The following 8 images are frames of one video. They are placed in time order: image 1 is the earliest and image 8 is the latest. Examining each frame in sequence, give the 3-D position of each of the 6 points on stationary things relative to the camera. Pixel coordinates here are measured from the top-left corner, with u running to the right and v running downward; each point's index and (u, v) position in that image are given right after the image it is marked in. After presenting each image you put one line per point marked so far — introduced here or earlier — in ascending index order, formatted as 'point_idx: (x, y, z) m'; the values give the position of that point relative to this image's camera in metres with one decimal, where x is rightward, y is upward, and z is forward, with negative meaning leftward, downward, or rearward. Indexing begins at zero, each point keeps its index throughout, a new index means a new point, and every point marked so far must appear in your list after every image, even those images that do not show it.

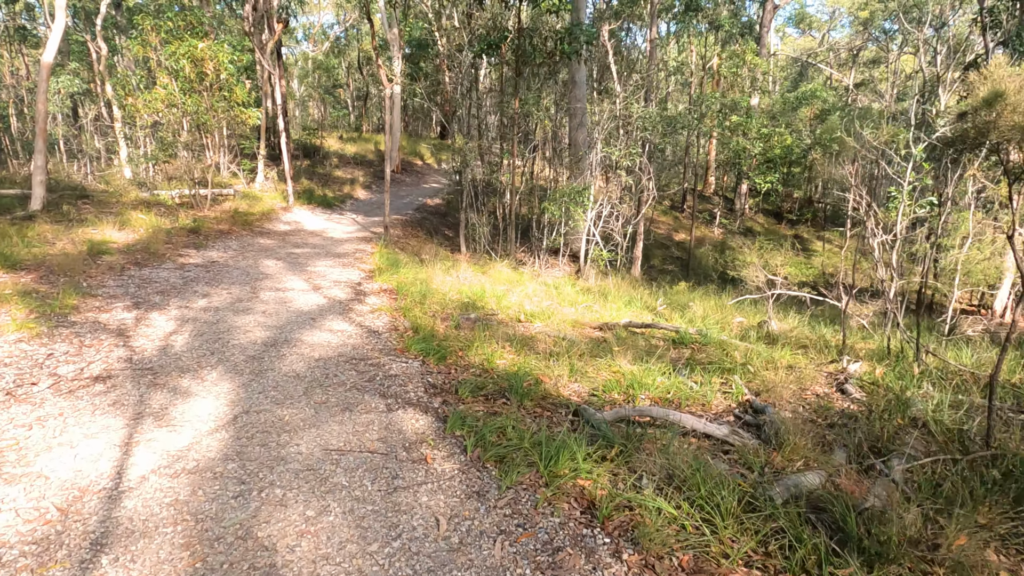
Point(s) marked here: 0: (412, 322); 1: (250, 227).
0: (-0.8, -0.3, +5.6) m
1: (-4.6, +1.1, +11.8) m
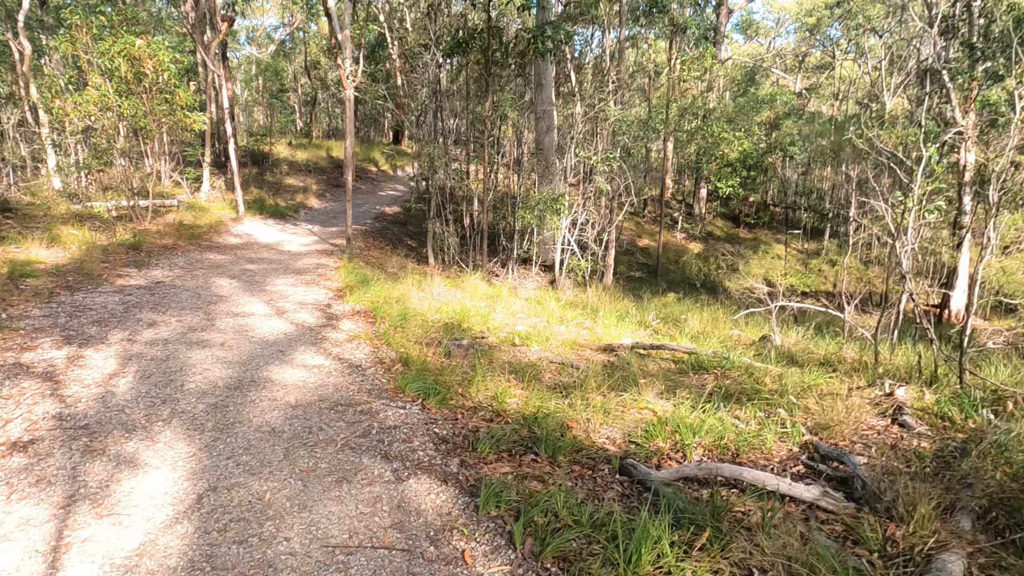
0: (-0.8, -0.5, +4.9) m
1: (-5.1, +0.8, +10.8) m
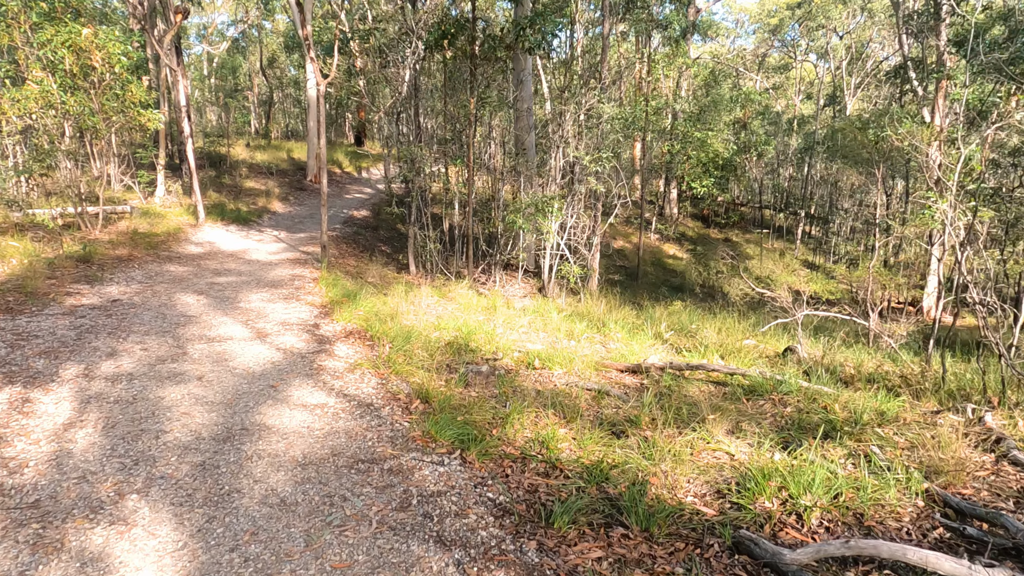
0: (-0.6, -0.6, +4.2) m
1: (-5.3, +0.6, +9.9) m
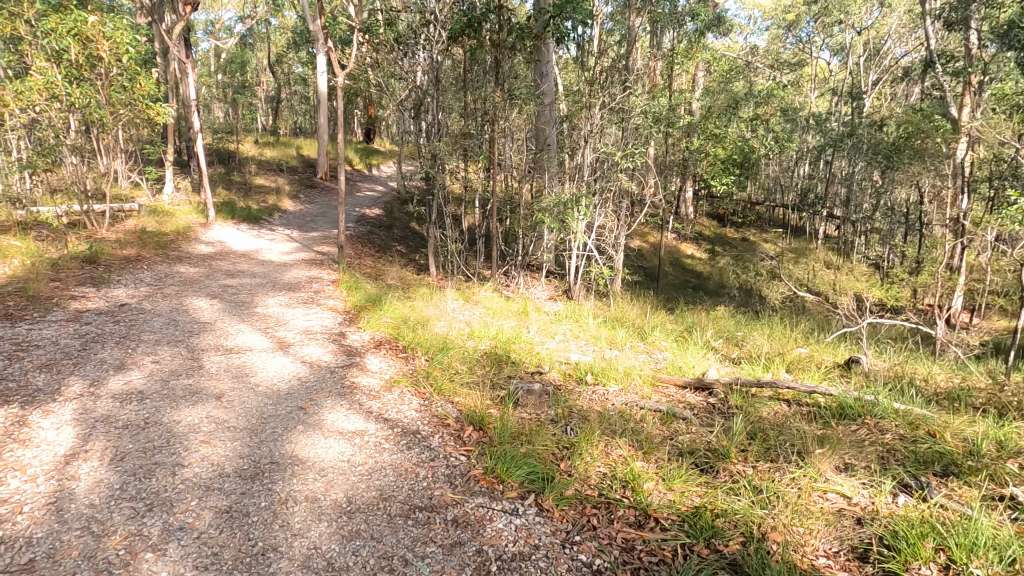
0: (-0.3, -0.7, +3.7) m
1: (-4.9, +0.5, +9.4) m
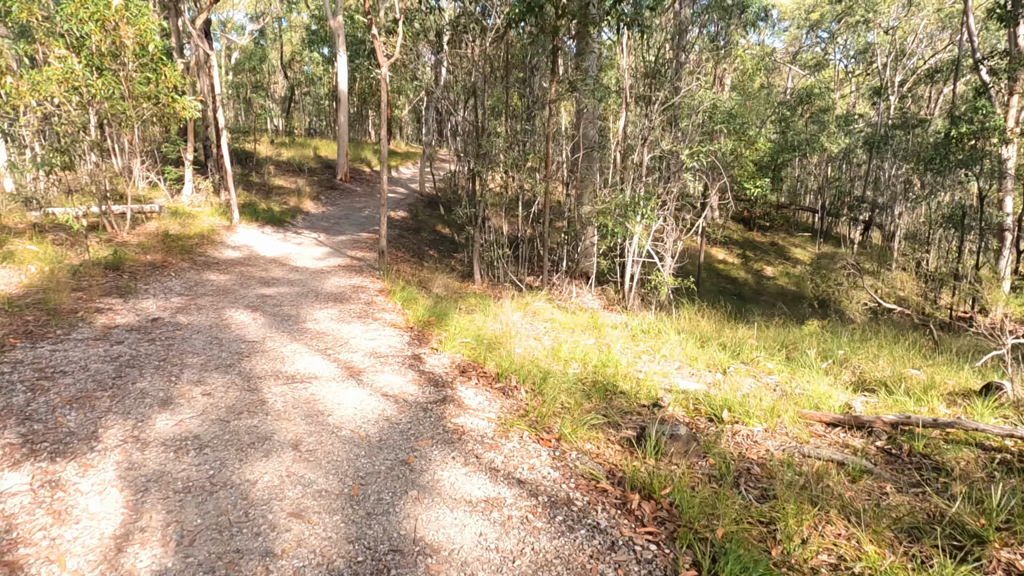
0: (+0.4, -0.8, +2.9) m
1: (-4.2, +0.4, +8.7) m
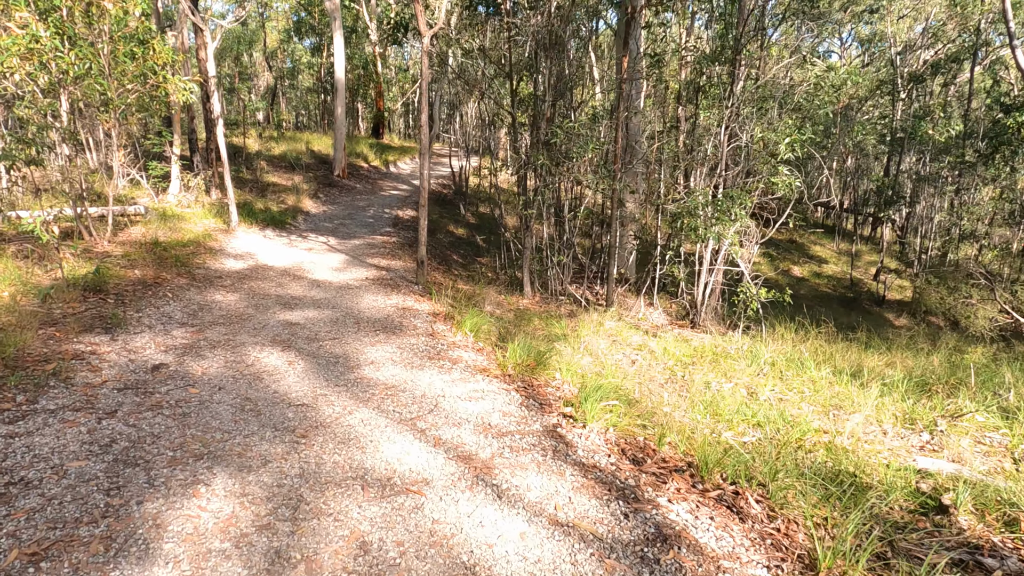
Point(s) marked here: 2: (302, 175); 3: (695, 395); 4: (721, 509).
0: (+1.2, -1.0, +1.6) m
1: (-3.5, +0.2, +7.2) m
2: (-5.4, +2.9, +17.1) m
3: (+1.1, -0.6, +4.2) m
4: (+0.7, -0.8, +2.5) m
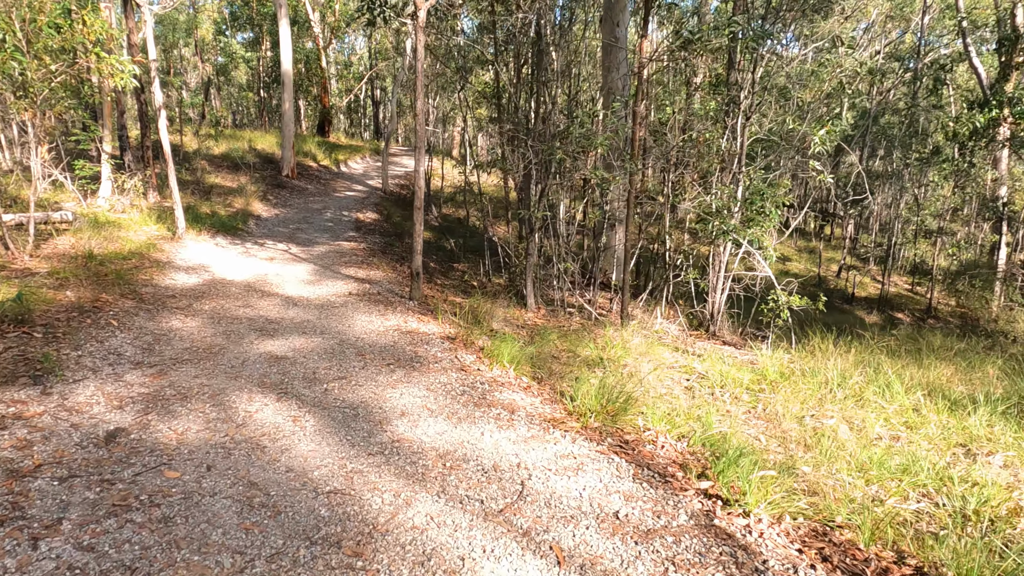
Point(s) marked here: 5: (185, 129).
0: (+1.8, -1.1, +0.8) m
1: (-3.4, 0.0, +5.9) m
2: (-6.2, +2.6, +15.6) m
3: (+1.5, -0.7, +3.4) m
4: (+1.2, -0.9, +1.7) m
5: (-9.5, +4.6, +19.4) m
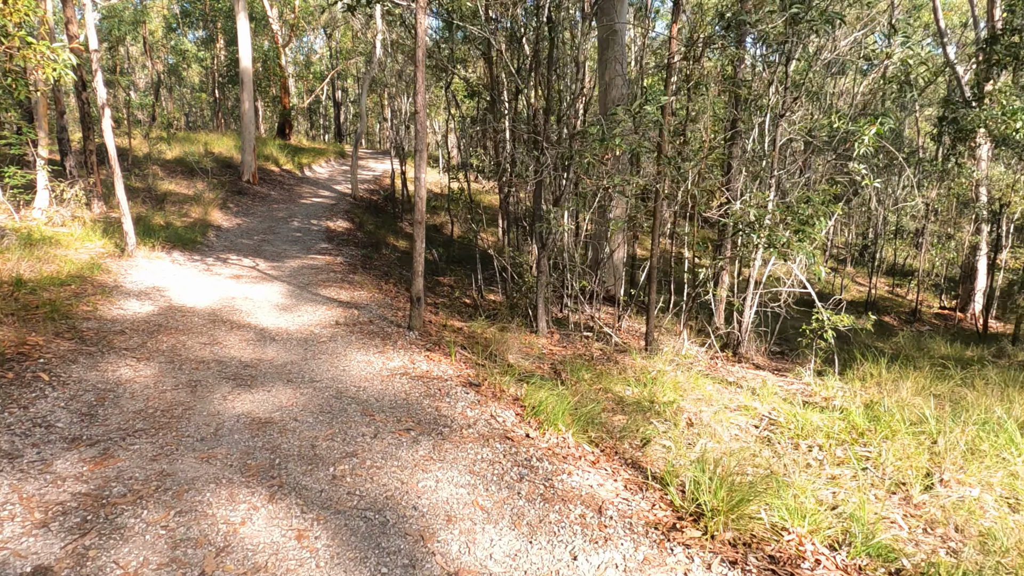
0: (+2.3, -1.2, 0.0) m
1: (-3.2, -0.2, +4.9) m
2: (-6.6, +2.3, +14.4) m
3: (+1.8, -0.9, +2.6) m
4: (+1.7, -1.1, +0.8) m
5: (-10.1, +4.2, +18.0) m
